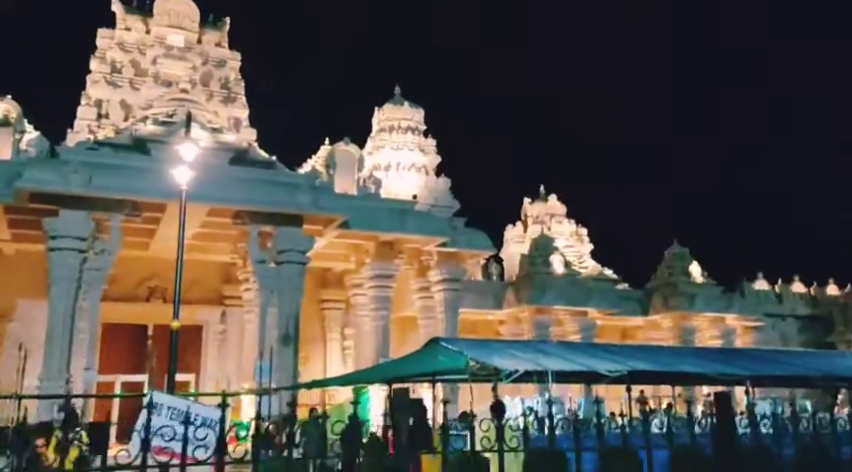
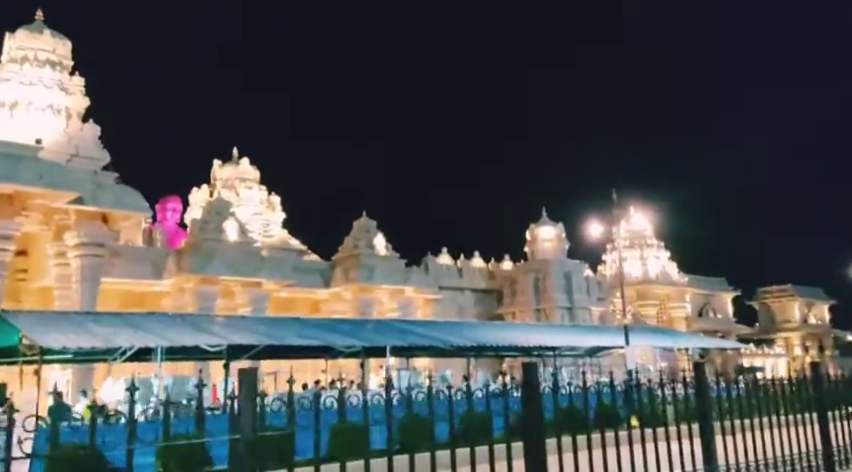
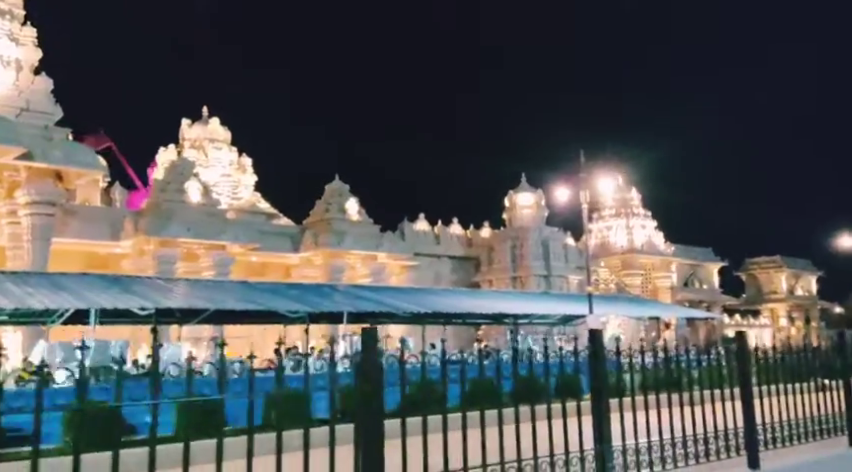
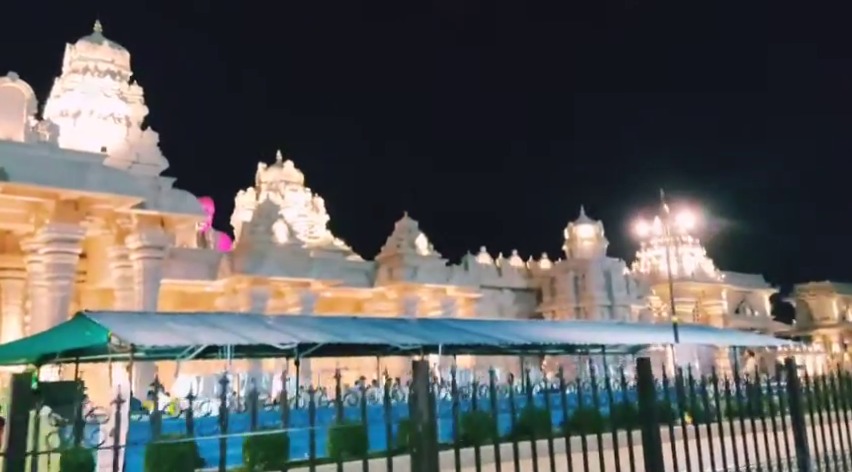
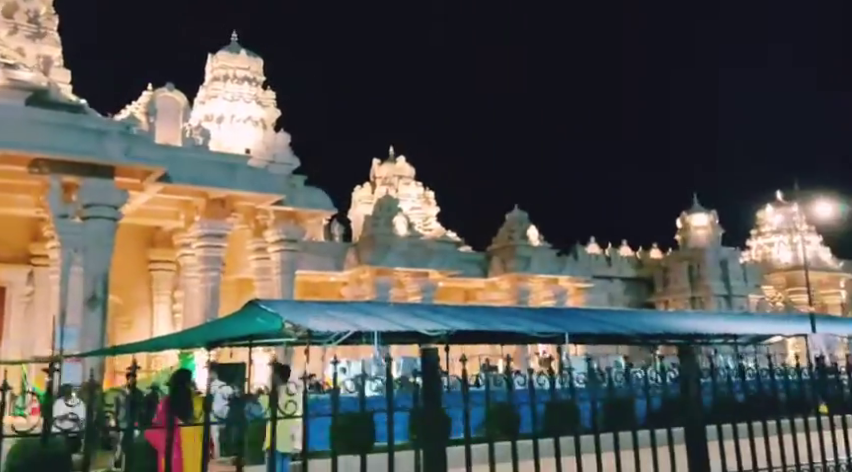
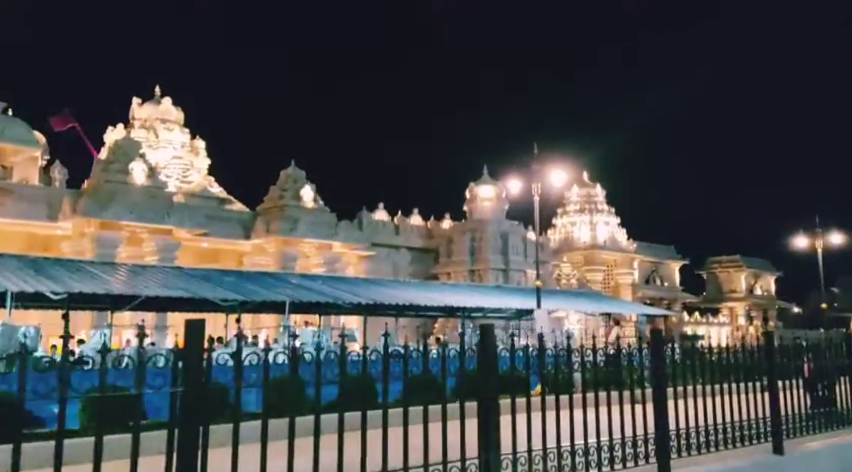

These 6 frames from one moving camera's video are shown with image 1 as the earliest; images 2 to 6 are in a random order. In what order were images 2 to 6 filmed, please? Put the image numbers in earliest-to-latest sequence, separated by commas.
5, 4, 2, 3, 6
